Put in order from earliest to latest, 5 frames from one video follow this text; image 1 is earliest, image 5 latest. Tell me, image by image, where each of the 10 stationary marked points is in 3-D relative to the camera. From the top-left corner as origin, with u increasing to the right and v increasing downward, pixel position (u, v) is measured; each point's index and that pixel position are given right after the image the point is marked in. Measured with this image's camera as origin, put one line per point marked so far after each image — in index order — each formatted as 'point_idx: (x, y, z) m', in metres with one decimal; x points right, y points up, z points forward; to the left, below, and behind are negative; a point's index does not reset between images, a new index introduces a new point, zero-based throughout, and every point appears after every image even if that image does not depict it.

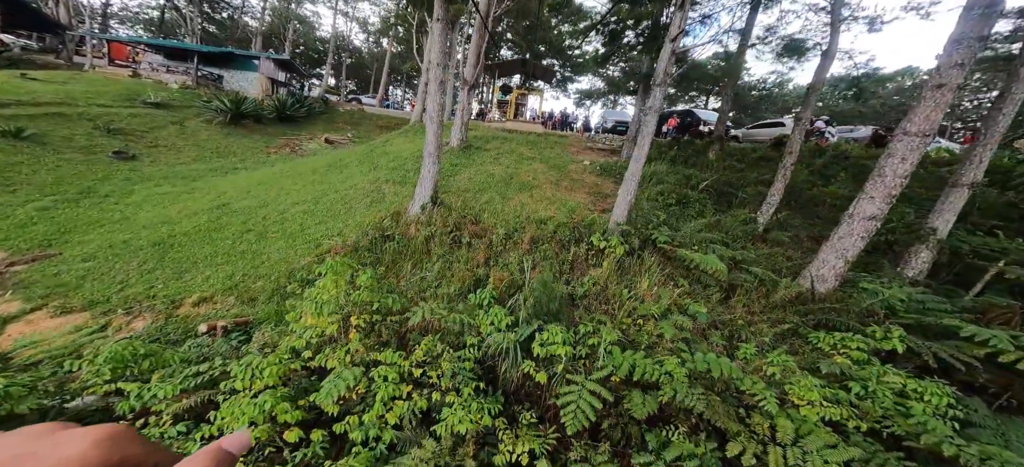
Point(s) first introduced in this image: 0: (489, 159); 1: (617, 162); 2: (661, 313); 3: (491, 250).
0: (-0.5, +1.7, +8.4) m
1: (+2.4, +1.7, +8.5) m
2: (+1.8, -0.9, +4.4) m
3: (-0.3, -0.3, +5.5) m
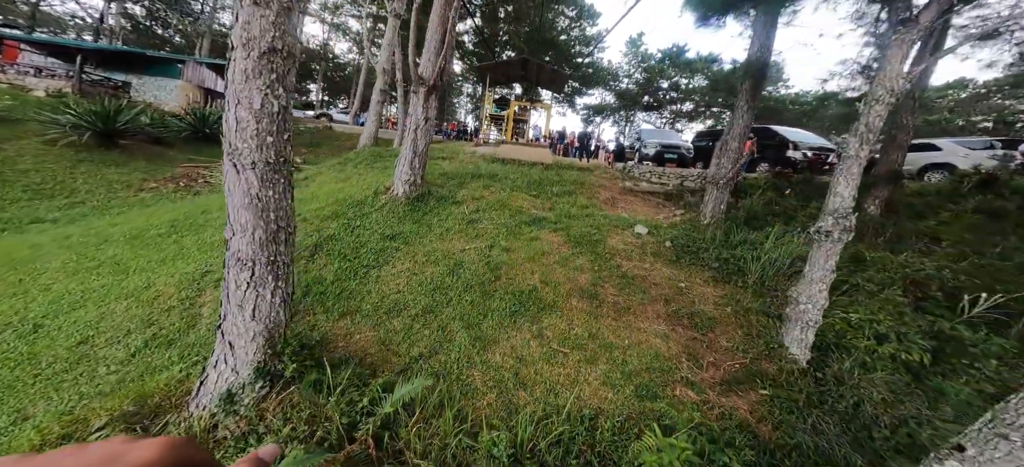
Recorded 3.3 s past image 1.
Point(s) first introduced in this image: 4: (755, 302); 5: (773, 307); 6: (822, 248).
0: (-0.7, +0.2, +4.3) m
1: (+2.3, +0.2, +4.5) m
2: (+1.6, -2.2, +0.2) m
3: (-0.5, -1.7, +1.4) m
4: (+2.1, -0.6, +3.2) m
5: (+2.2, -0.6, +3.1) m
6: (+2.0, -0.1, +2.4) m
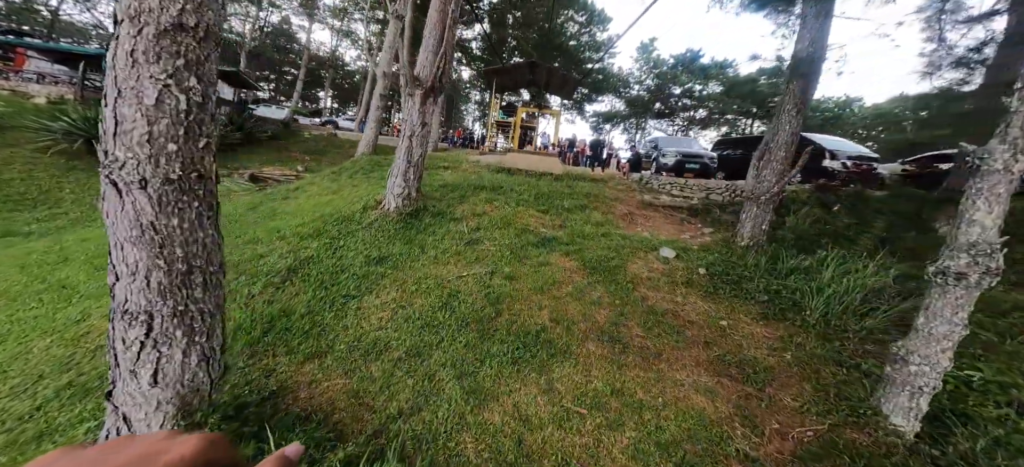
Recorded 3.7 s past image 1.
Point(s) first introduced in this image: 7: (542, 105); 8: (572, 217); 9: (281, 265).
0: (-0.6, -0.1, +3.8) m
1: (+2.4, -0.1, +3.9) m
2: (+1.6, -2.4, -0.4) m
3: (-0.5, -1.9, +0.8) m
4: (+2.2, -0.8, +2.6) m
5: (+2.3, -0.8, +2.5) m
6: (+2.1, -0.3, +1.8) m
7: (+1.1, +4.5, +12.9) m
8: (+0.7, +0.2, +4.5) m
9: (-2.1, -0.3, +3.3) m
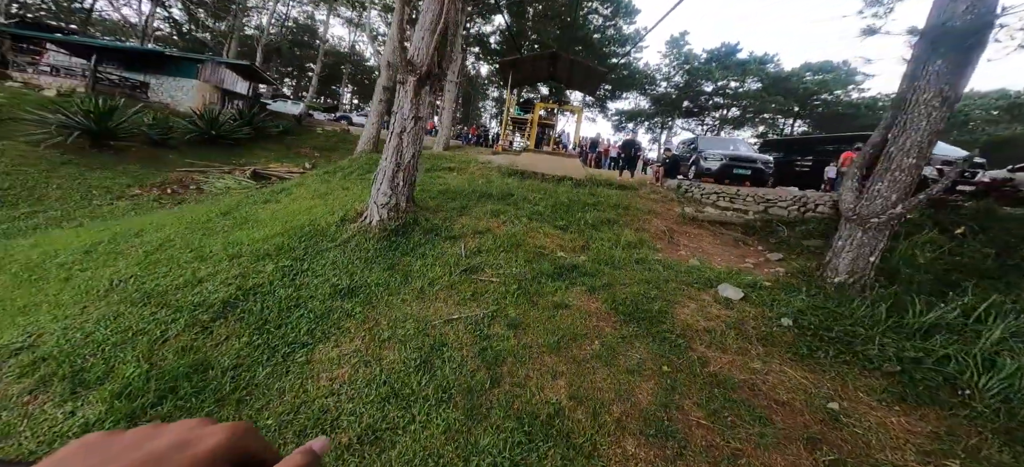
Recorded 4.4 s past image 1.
0: (-0.6, -0.3, +3.0) m
1: (+2.4, -0.3, +2.9) m
2: (+1.4, -2.6, -1.3) m
3: (-0.6, -2.1, 0.0) m
4: (+2.1, -1.1, +1.6) m
5: (+2.2, -1.1, +1.6) m
6: (+2.0, -0.6, +0.9) m
7: (+1.7, +4.3, +12.0) m
8: (+0.8, 0.0, +3.6) m
9: (-2.0, -0.4, +2.5) m
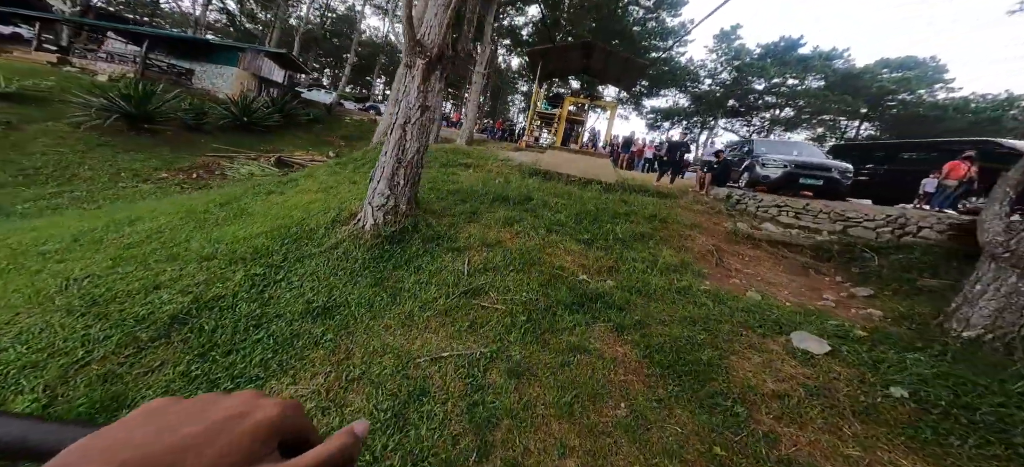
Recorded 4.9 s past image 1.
0: (-0.5, -0.3, +2.5) m
1: (+2.5, -0.6, +2.2) m
2: (+1.0, -2.8, -1.9) m
3: (-0.9, -2.2, -0.5) m
4: (+2.1, -1.3, +1.0) m
5: (+2.1, -1.3, +0.9) m
6: (+1.9, -0.8, +0.2) m
7: (+2.7, +4.2, +11.2) m
8: (+1.0, -0.1, +3.0) m
9: (-2.0, -0.4, +2.1) m
